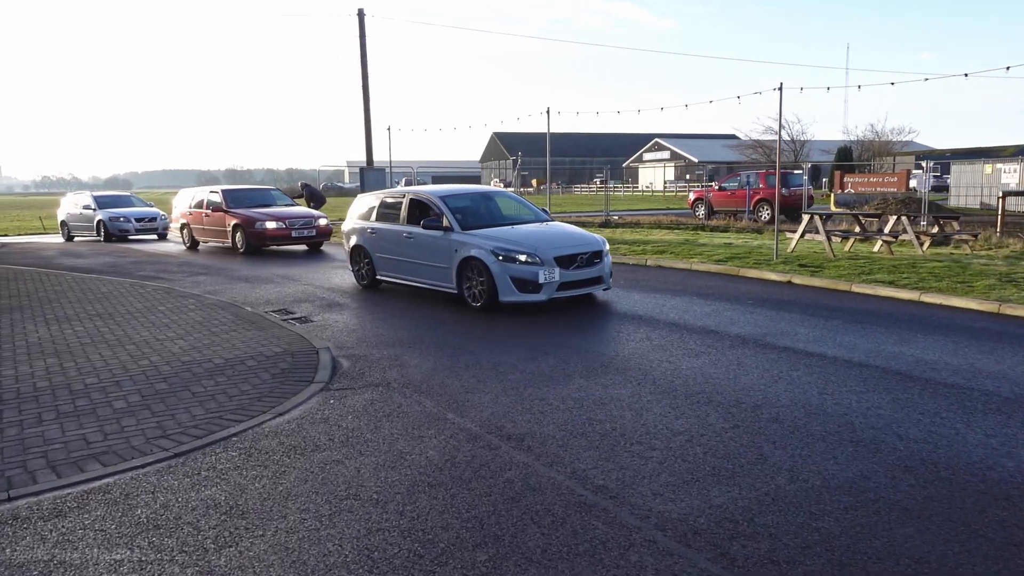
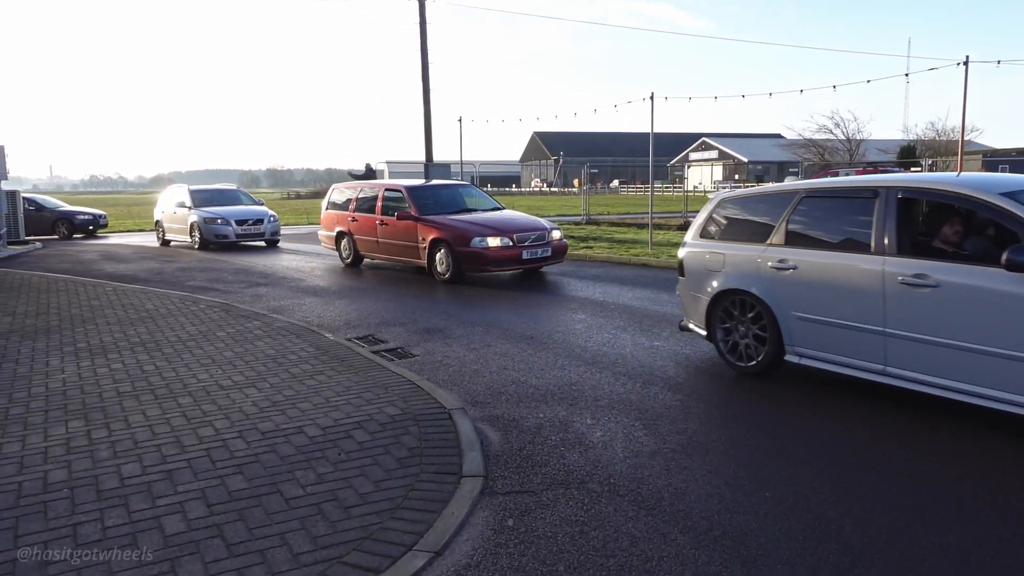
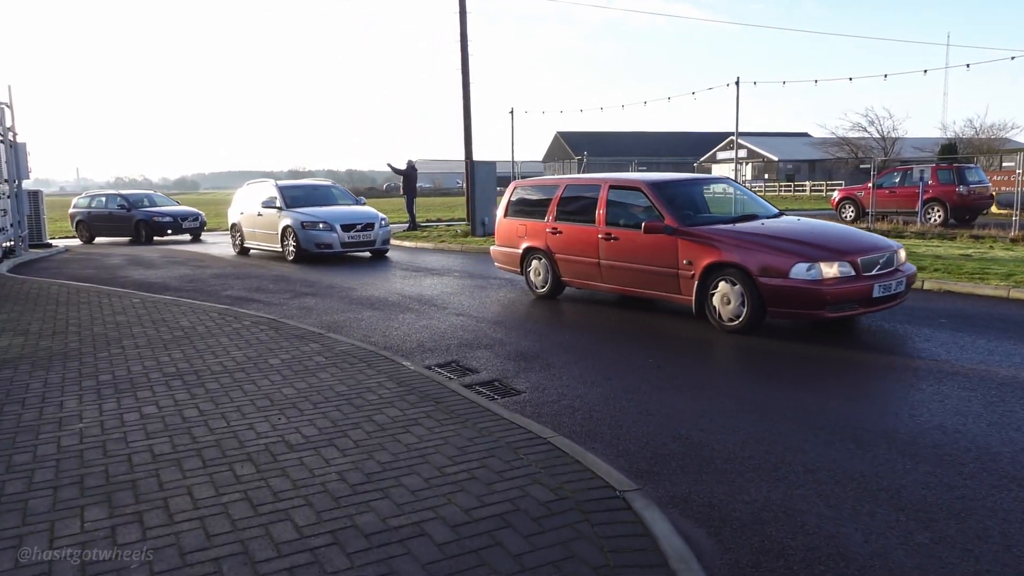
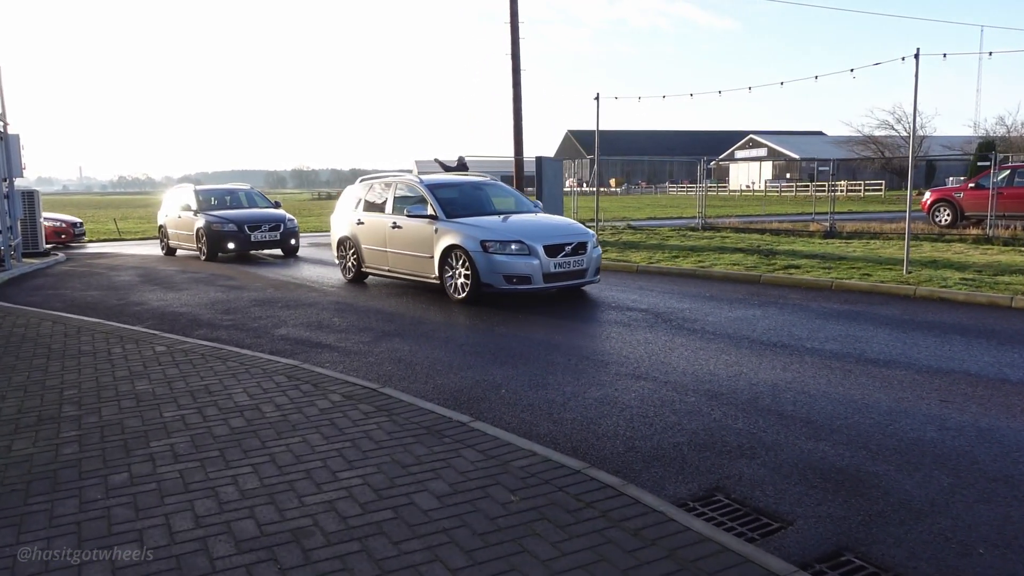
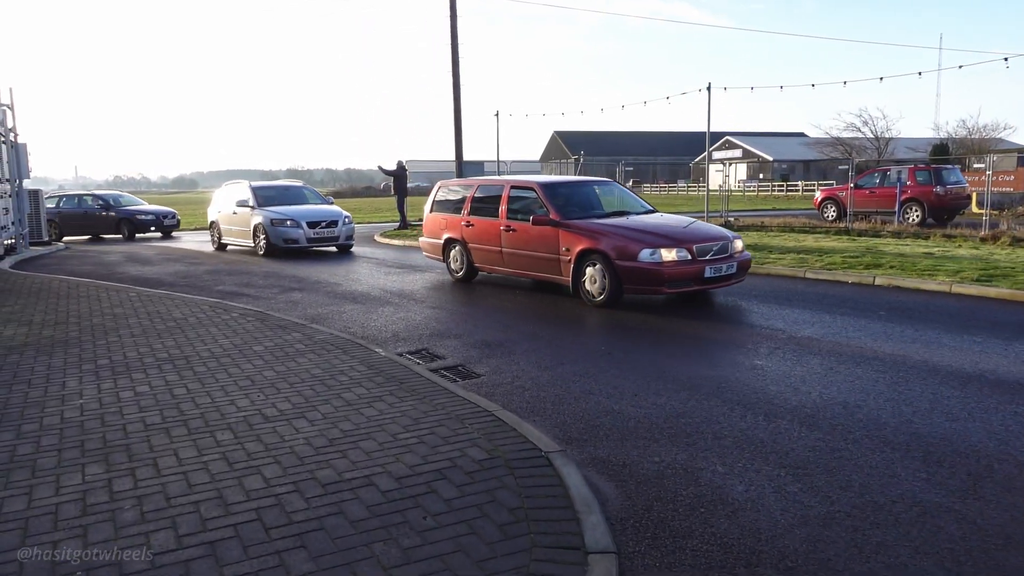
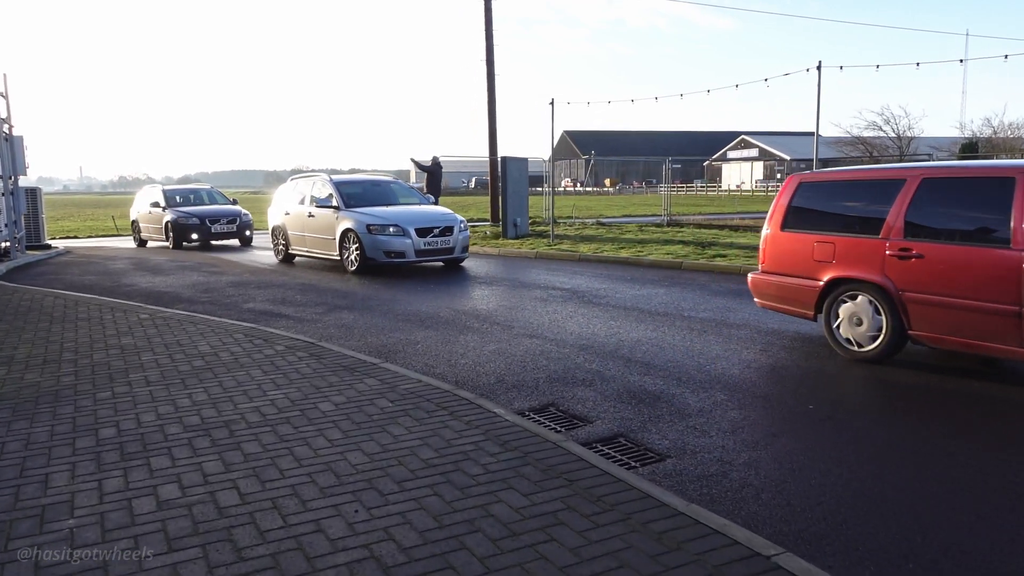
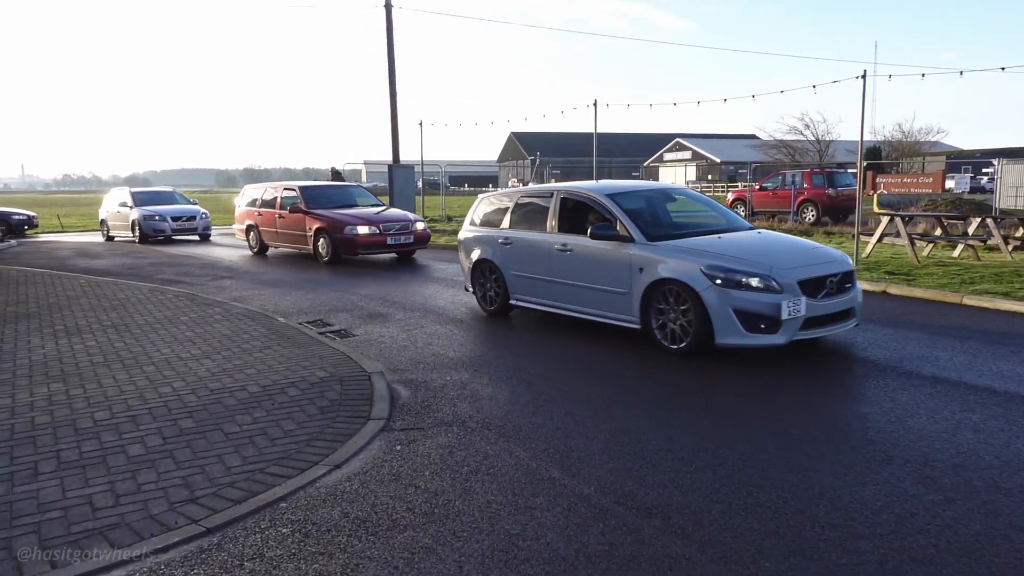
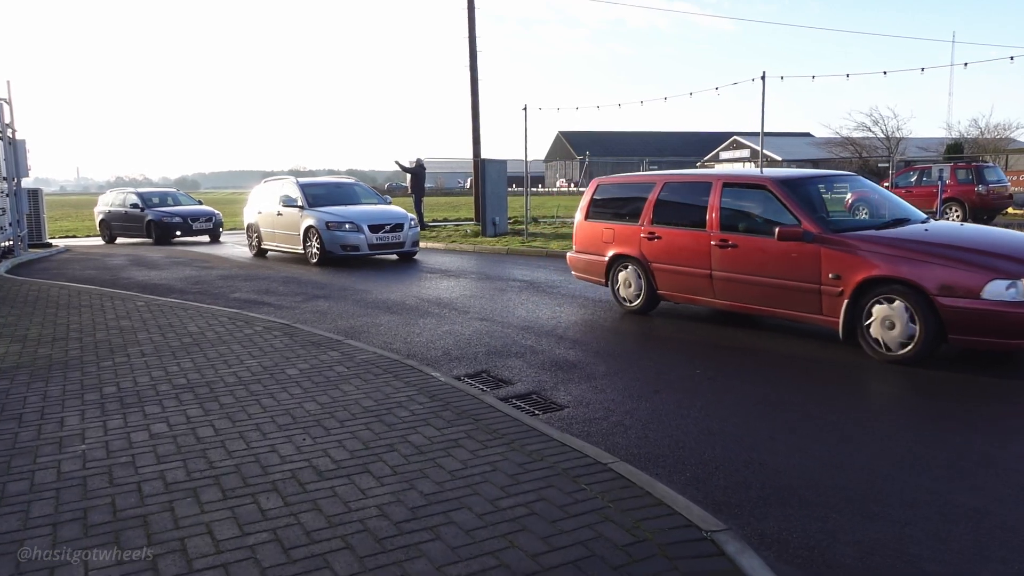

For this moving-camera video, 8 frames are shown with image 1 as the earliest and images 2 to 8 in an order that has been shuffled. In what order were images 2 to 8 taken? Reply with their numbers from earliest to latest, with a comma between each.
7, 2, 5, 3, 8, 6, 4
